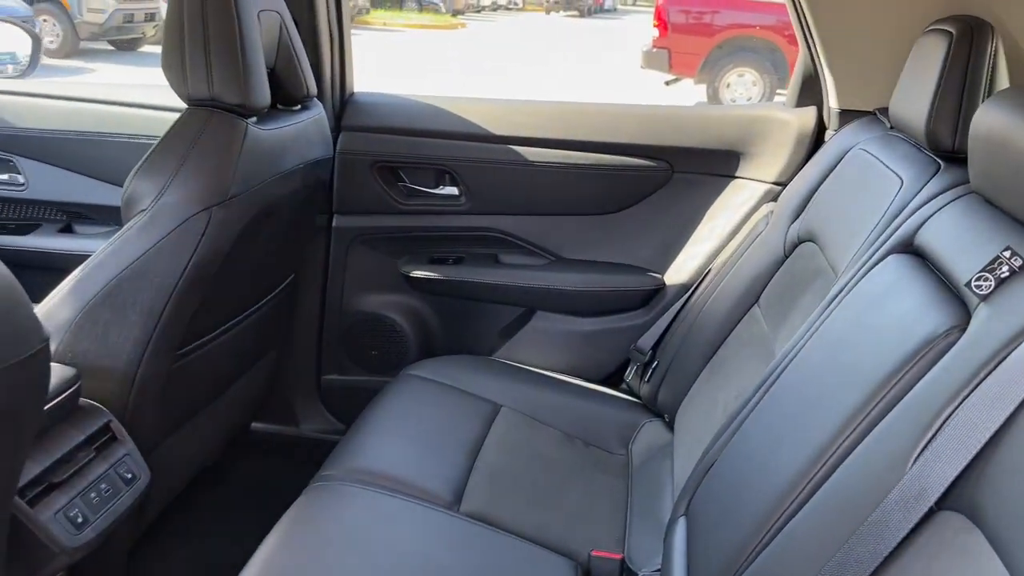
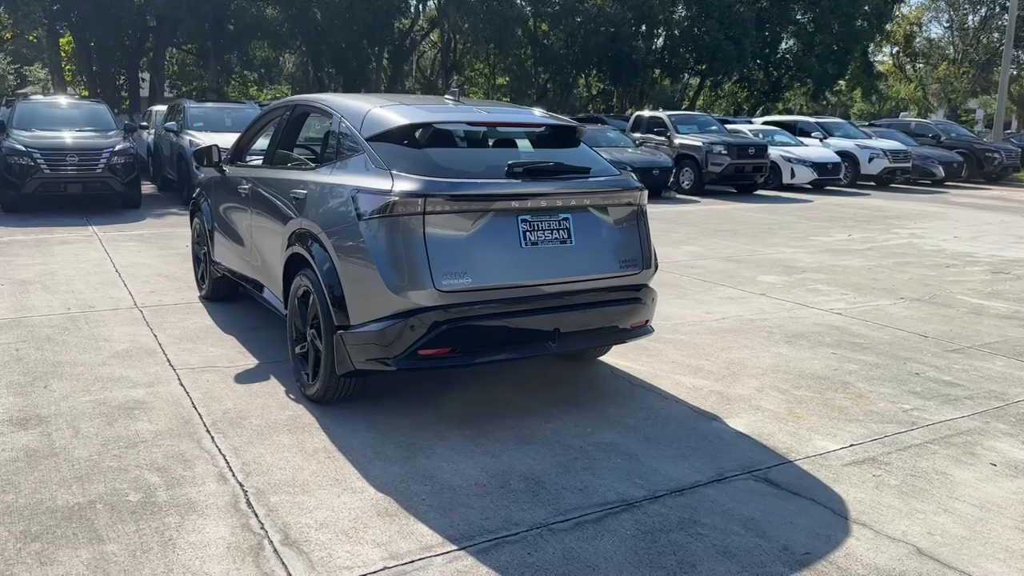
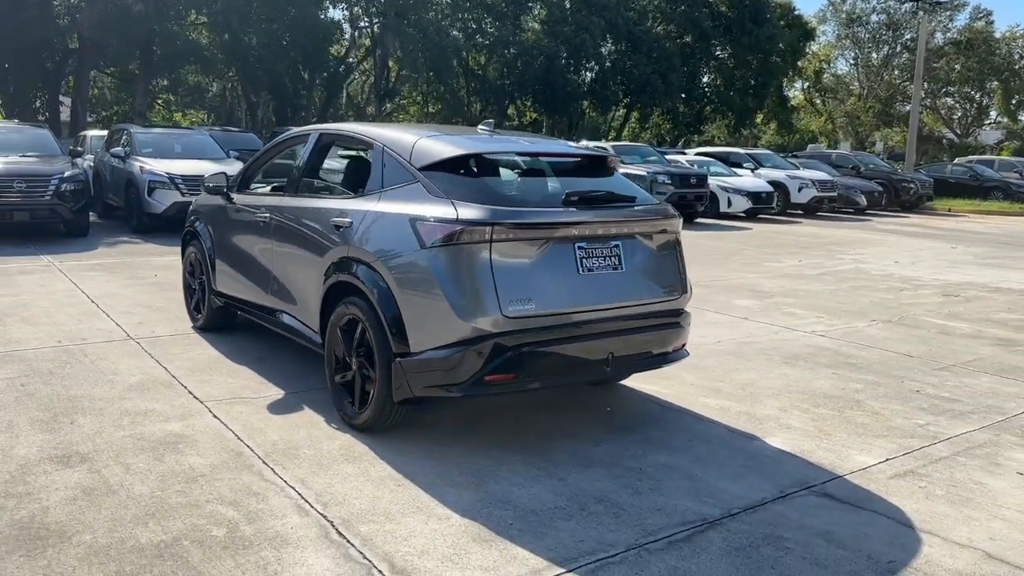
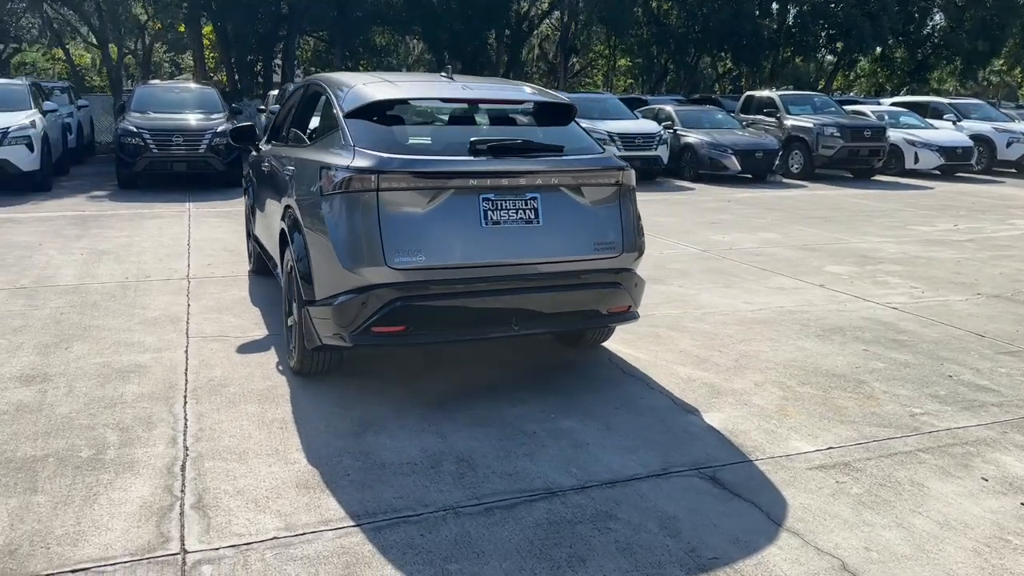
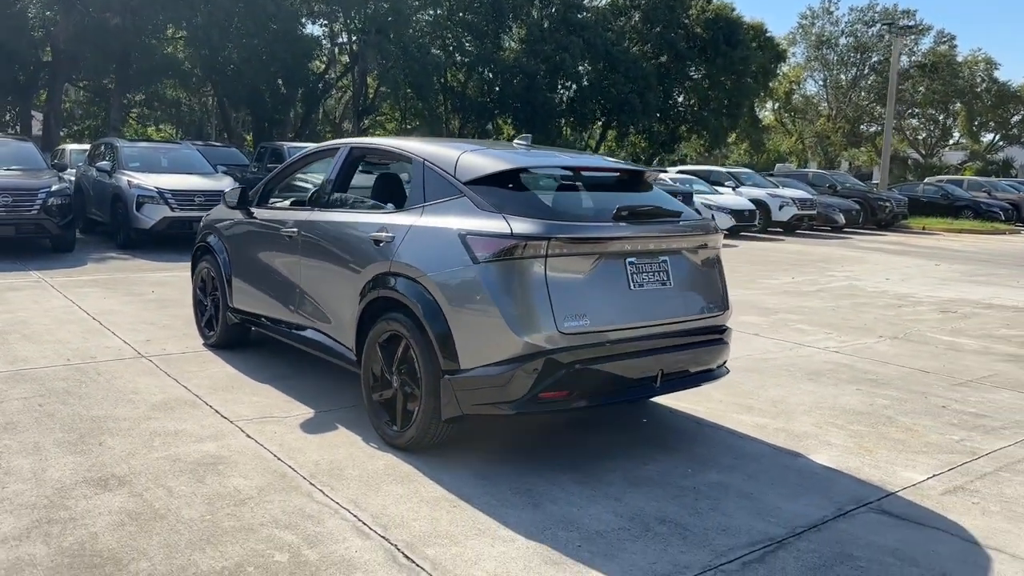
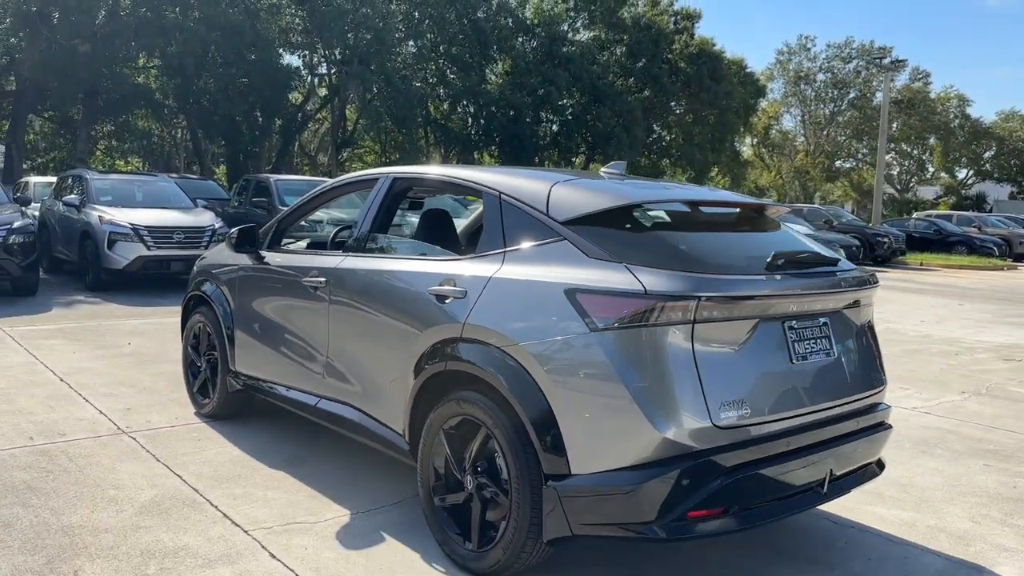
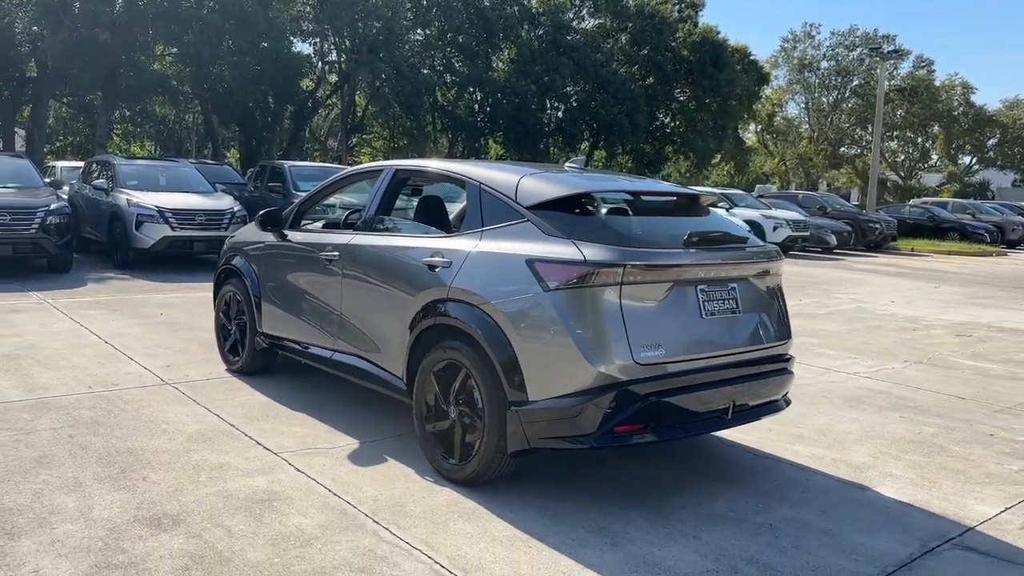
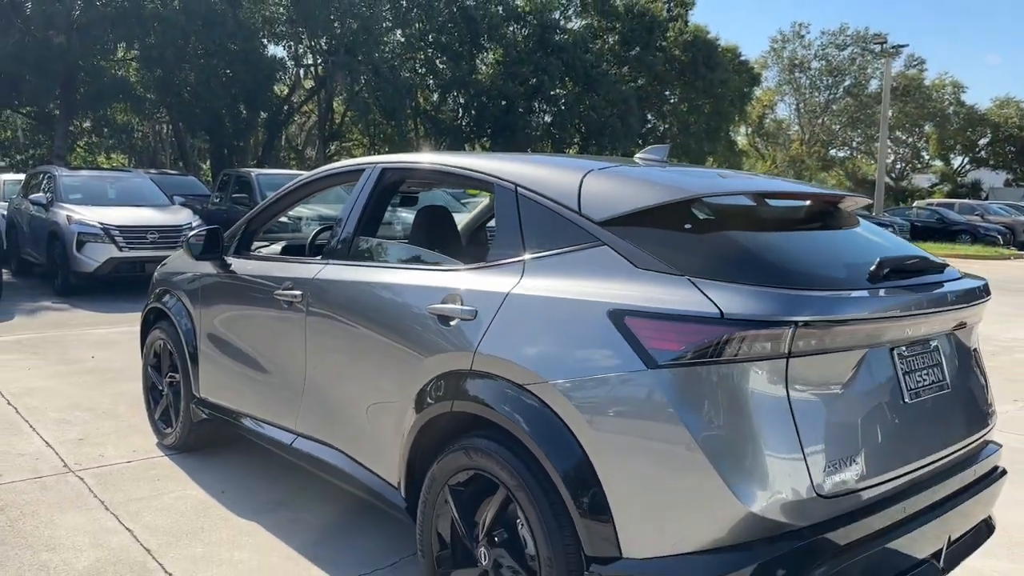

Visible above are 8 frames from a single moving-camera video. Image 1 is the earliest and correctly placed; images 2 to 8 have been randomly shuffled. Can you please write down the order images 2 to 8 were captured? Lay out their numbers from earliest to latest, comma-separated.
8, 6, 7, 5, 3, 2, 4
